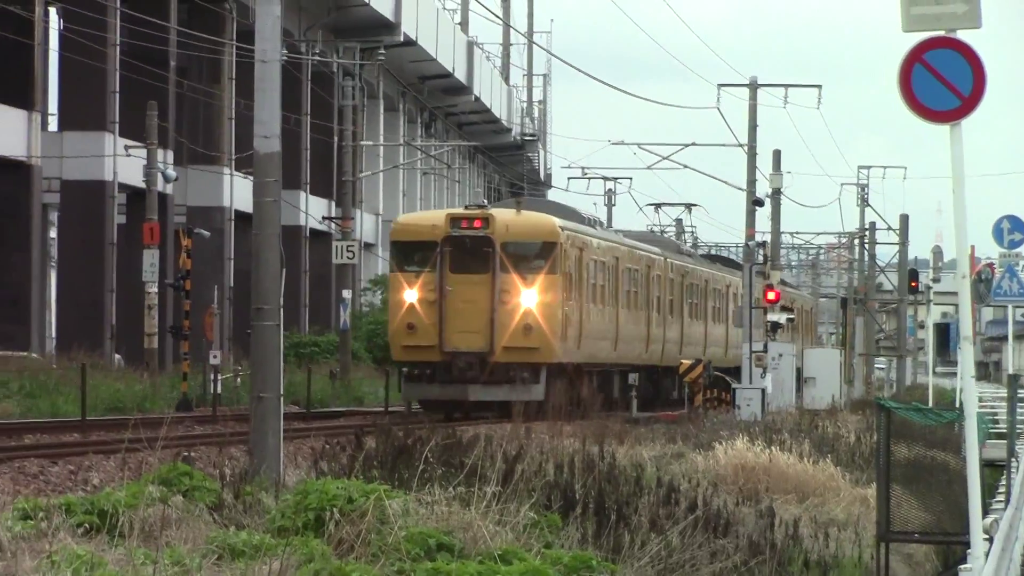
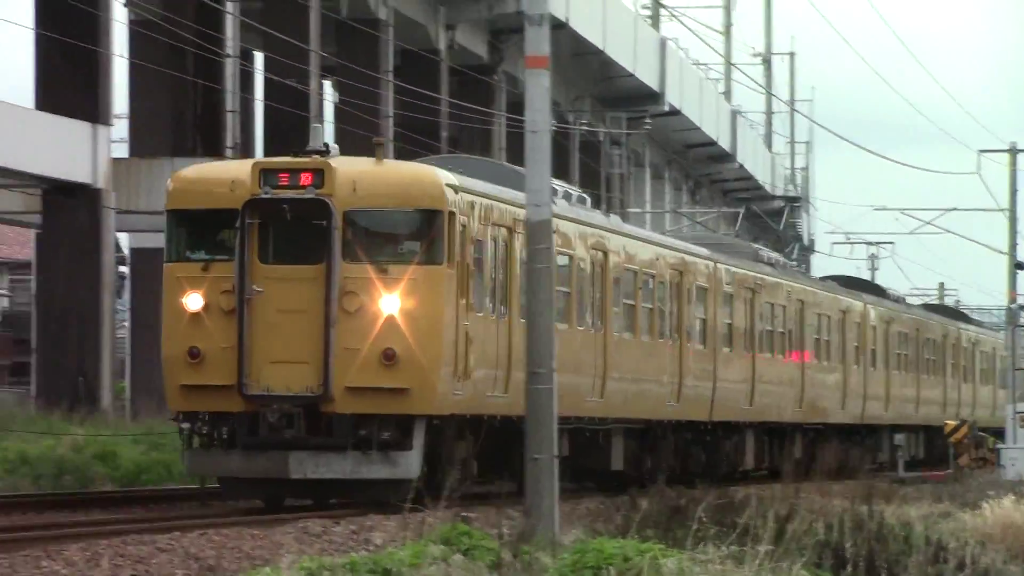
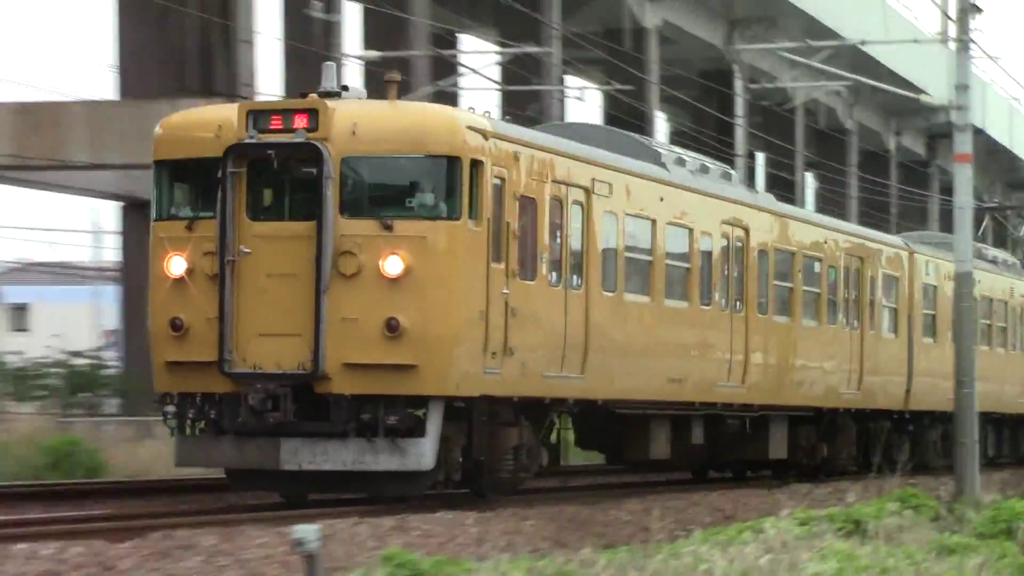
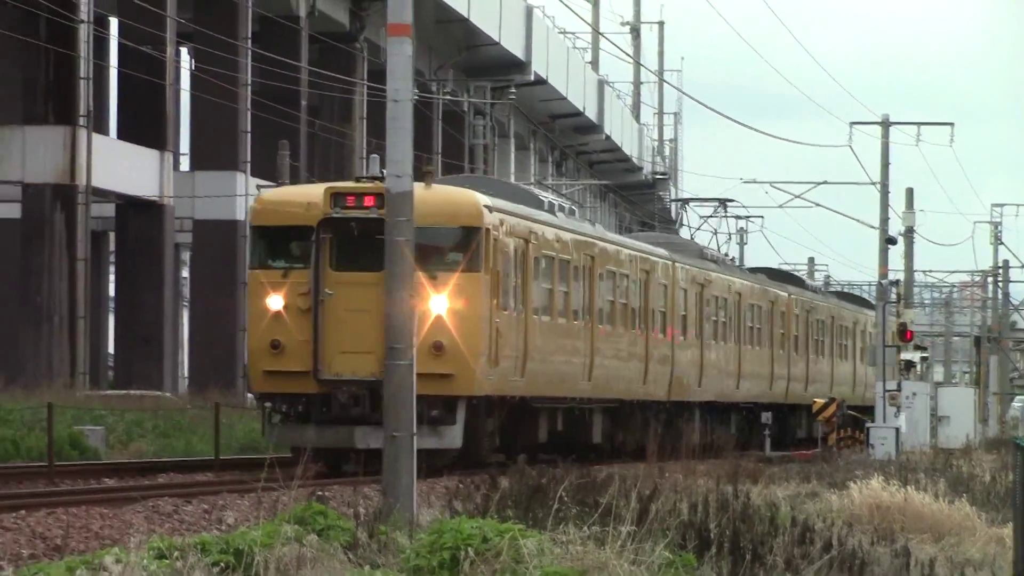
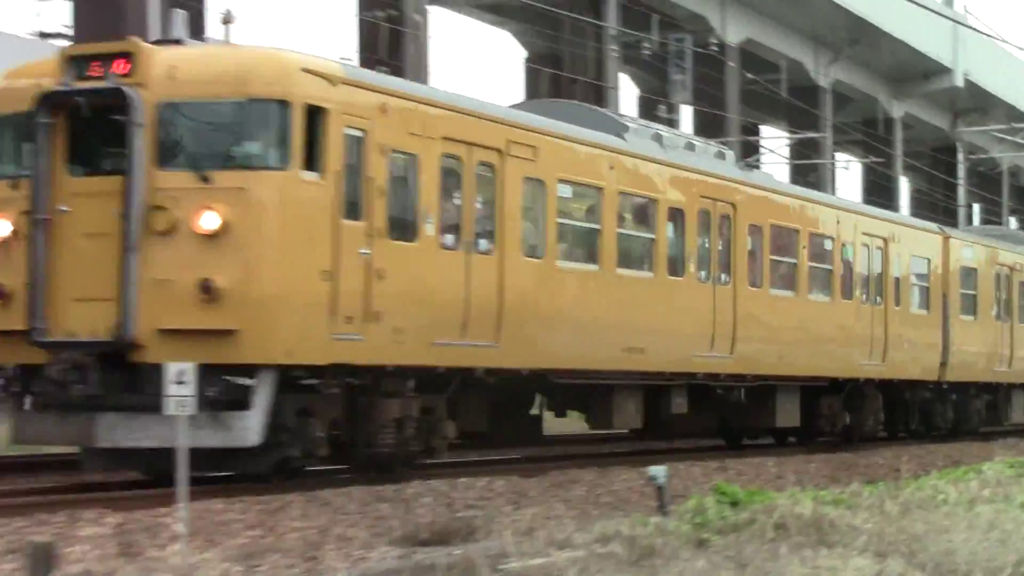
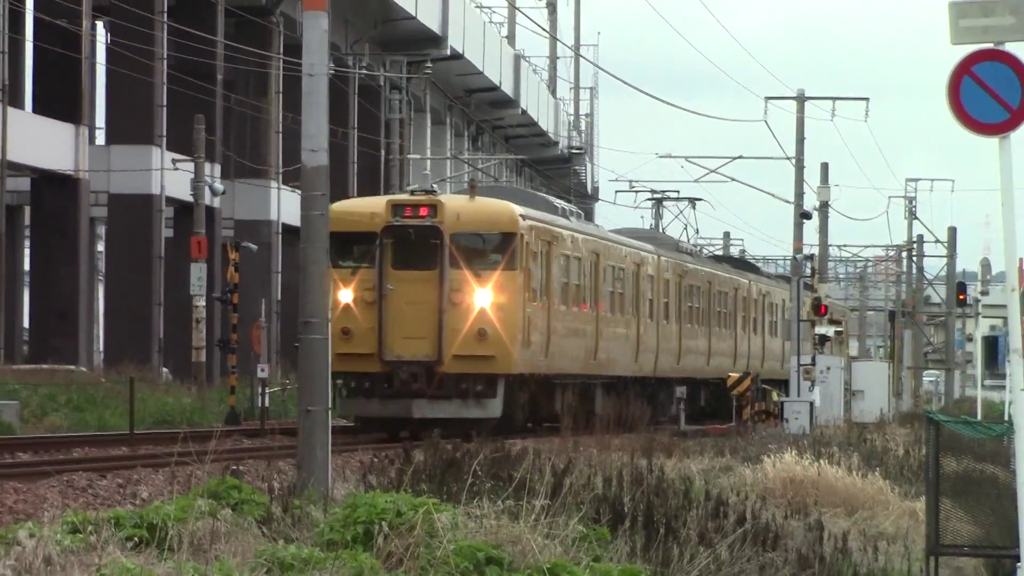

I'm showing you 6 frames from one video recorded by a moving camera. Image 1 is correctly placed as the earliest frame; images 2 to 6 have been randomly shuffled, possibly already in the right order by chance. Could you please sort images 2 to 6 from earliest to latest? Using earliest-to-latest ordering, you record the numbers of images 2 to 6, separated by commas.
6, 4, 2, 3, 5
